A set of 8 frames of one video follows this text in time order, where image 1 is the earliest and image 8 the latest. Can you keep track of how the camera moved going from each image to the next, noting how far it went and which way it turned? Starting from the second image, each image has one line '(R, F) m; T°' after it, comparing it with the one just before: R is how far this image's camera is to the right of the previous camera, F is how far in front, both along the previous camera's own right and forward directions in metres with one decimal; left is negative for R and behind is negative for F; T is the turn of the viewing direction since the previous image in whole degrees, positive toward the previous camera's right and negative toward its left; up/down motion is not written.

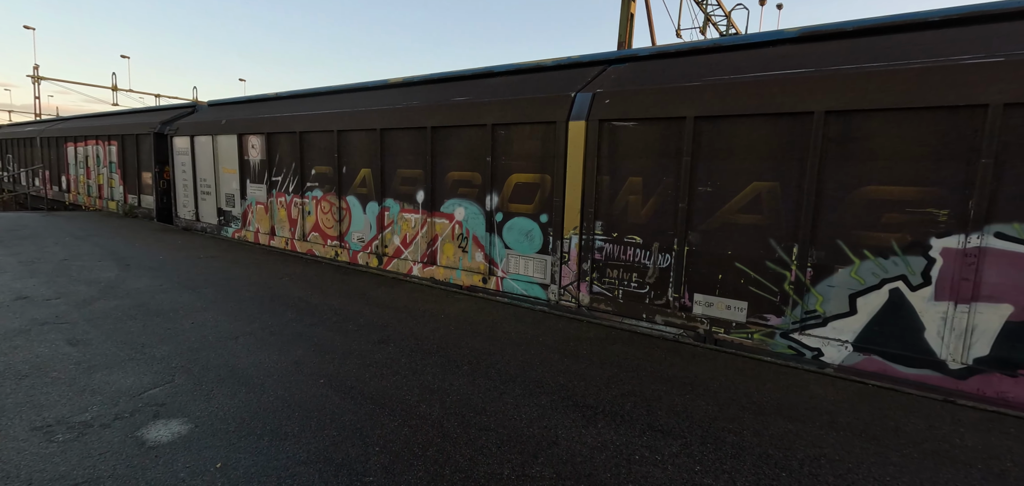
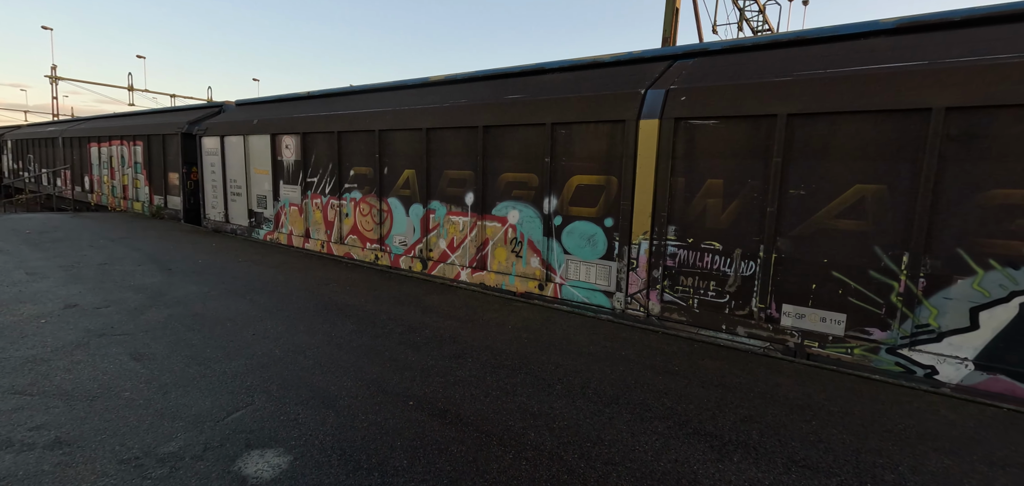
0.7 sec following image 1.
(-0.7, +0.3) m; -1°
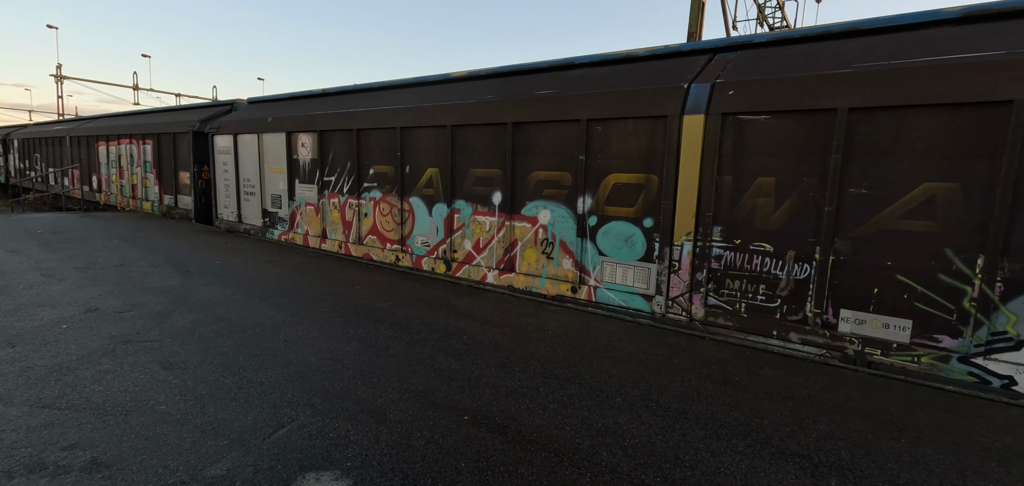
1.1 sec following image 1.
(-0.4, +0.2) m; 0°
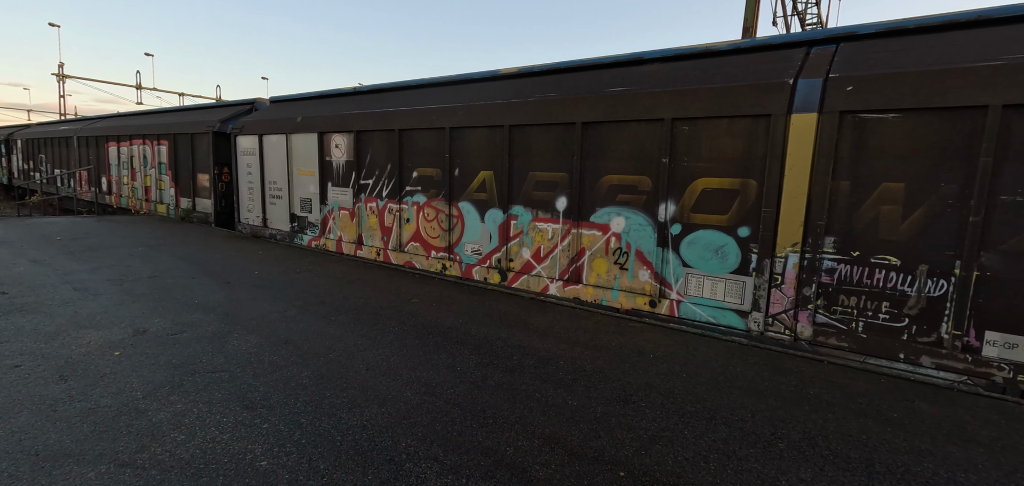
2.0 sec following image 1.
(-0.9, +0.4) m; 0°
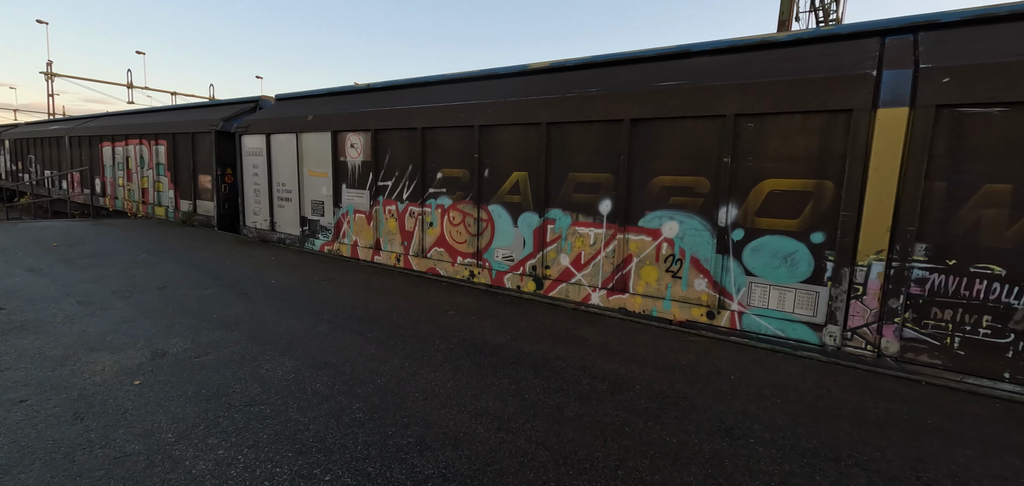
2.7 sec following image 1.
(-0.6, +0.4) m; +1°
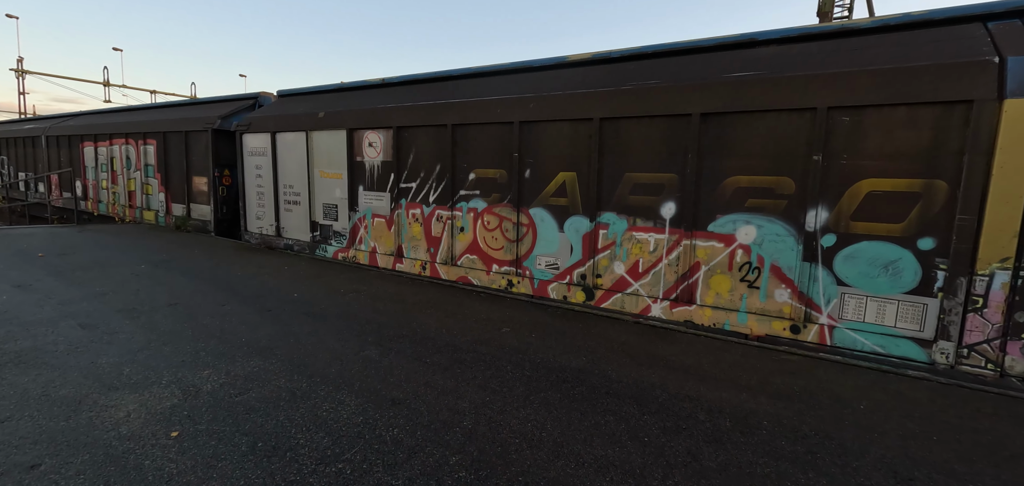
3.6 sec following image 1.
(-0.8, +0.5) m; +2°
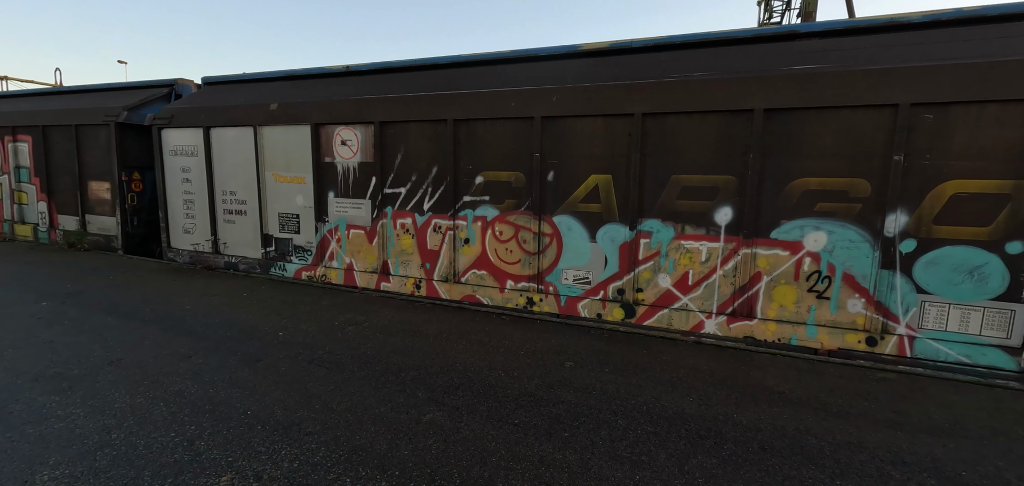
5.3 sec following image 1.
(-1.1, +0.9) m; +10°
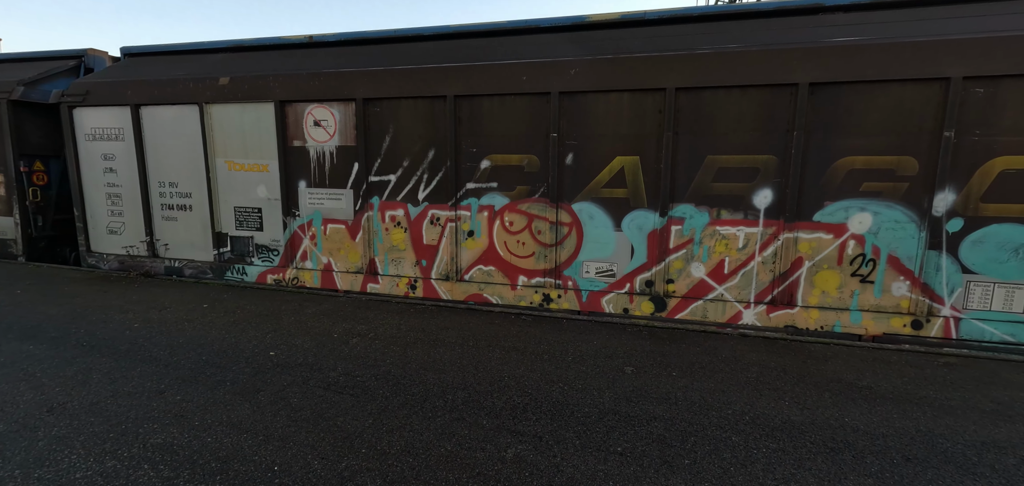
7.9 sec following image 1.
(-0.7, +0.6) m; +7°
